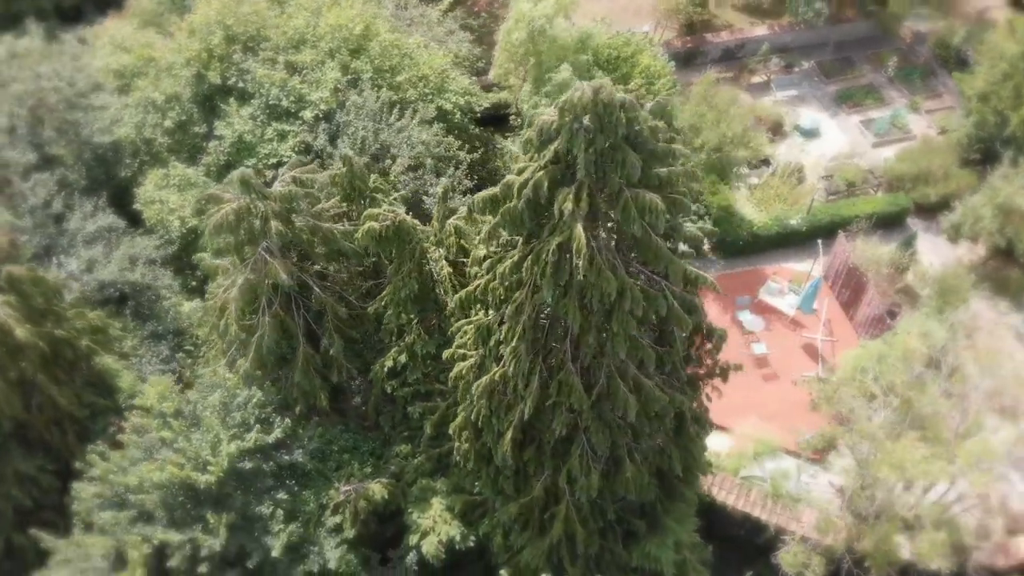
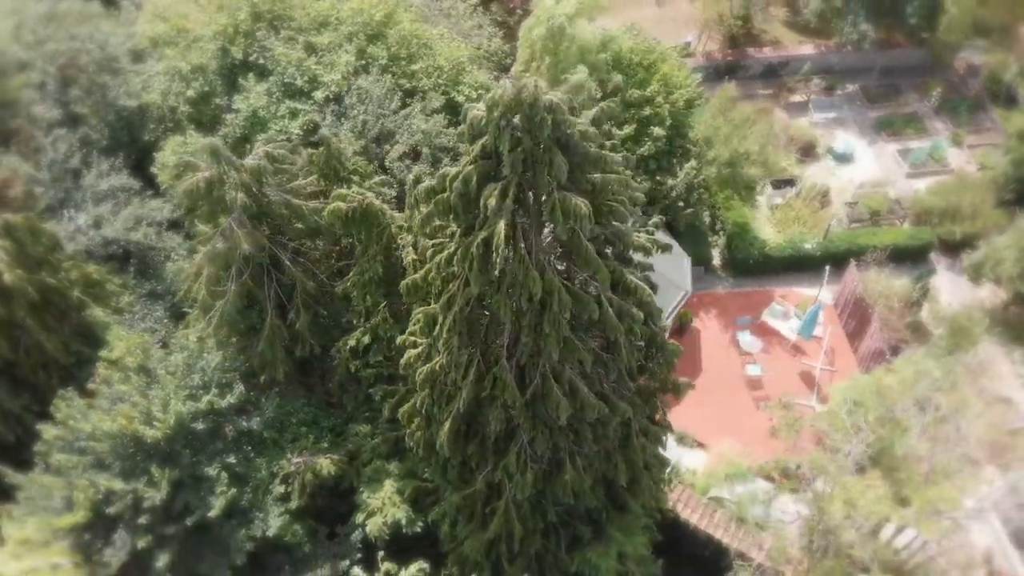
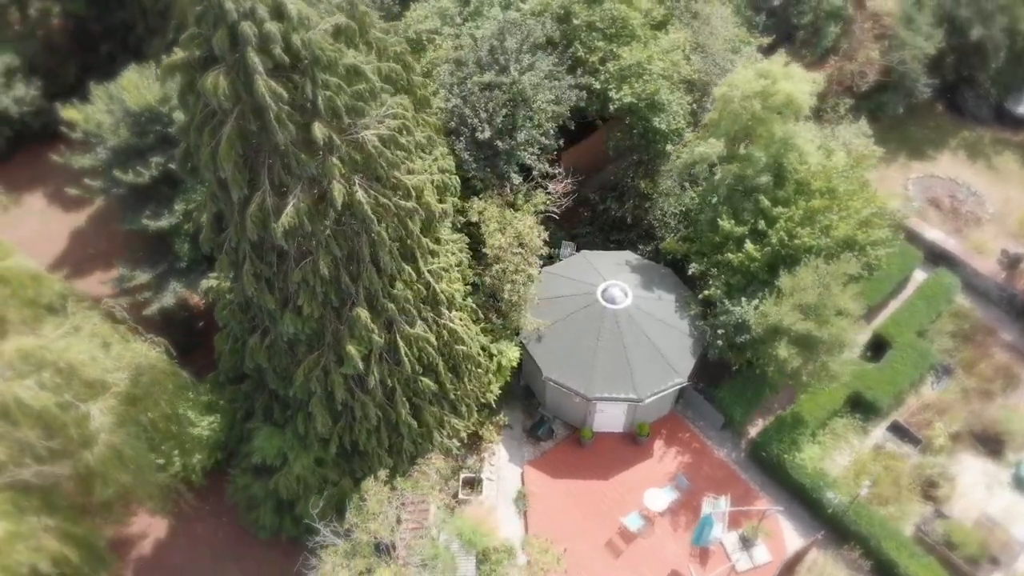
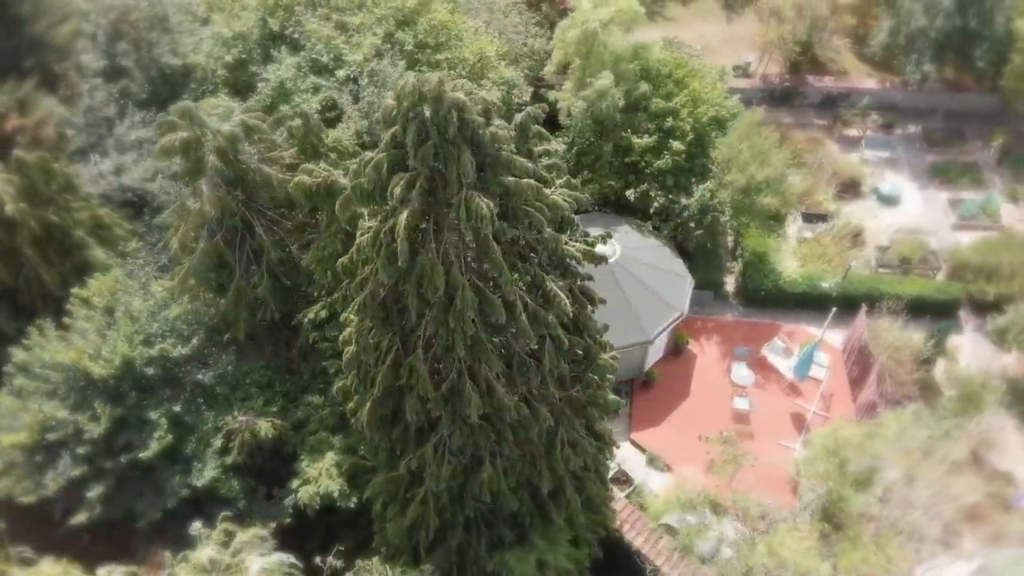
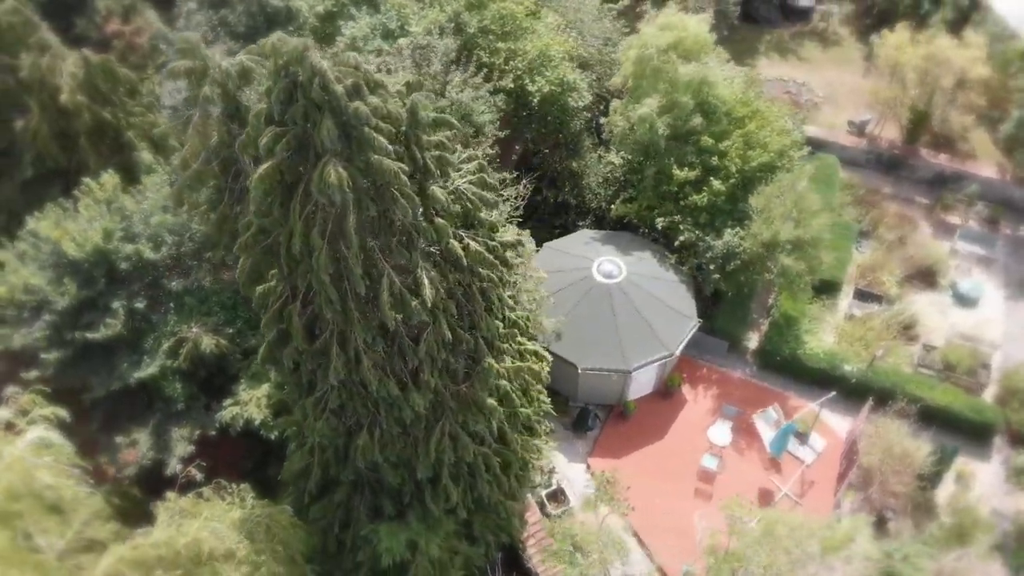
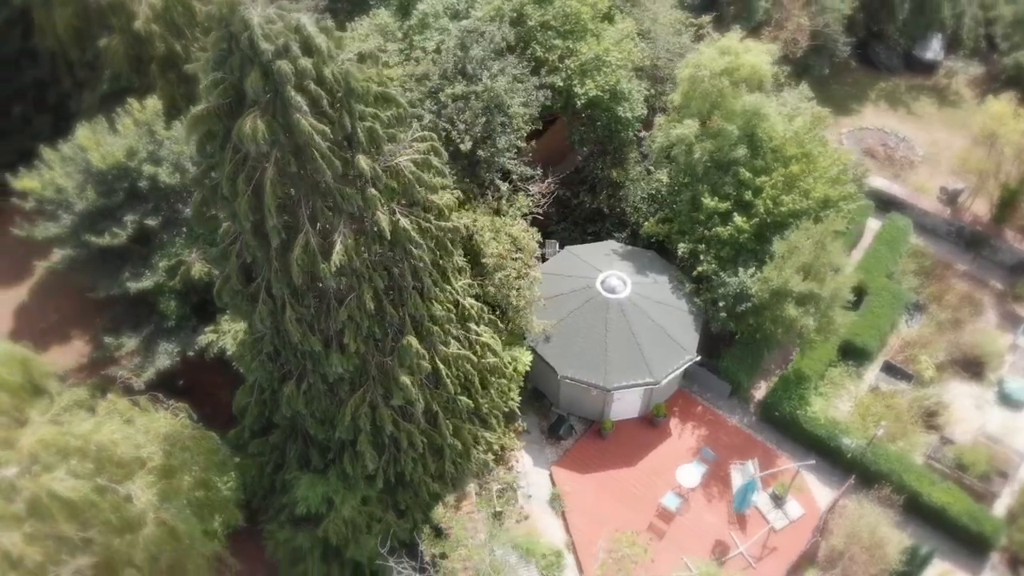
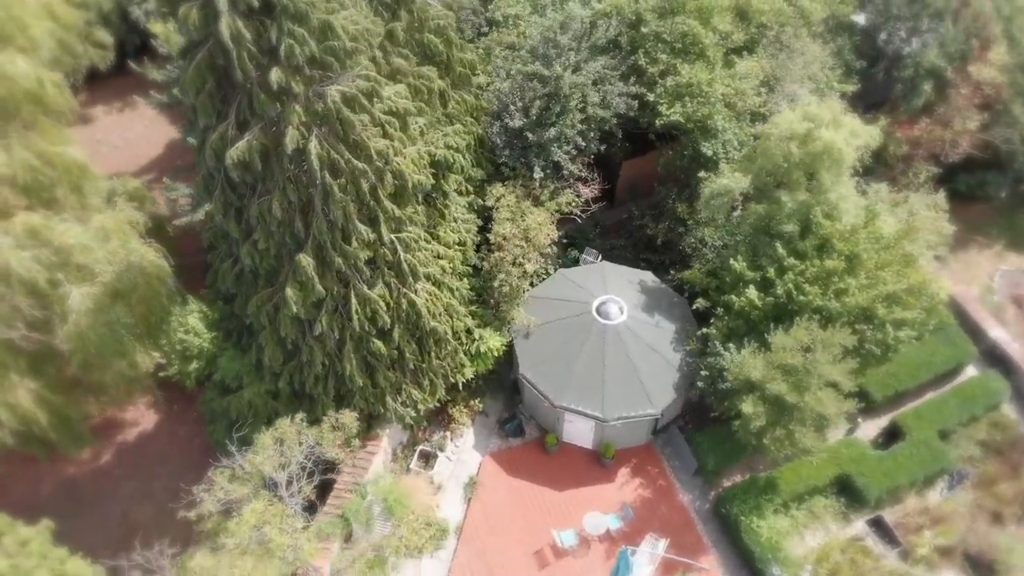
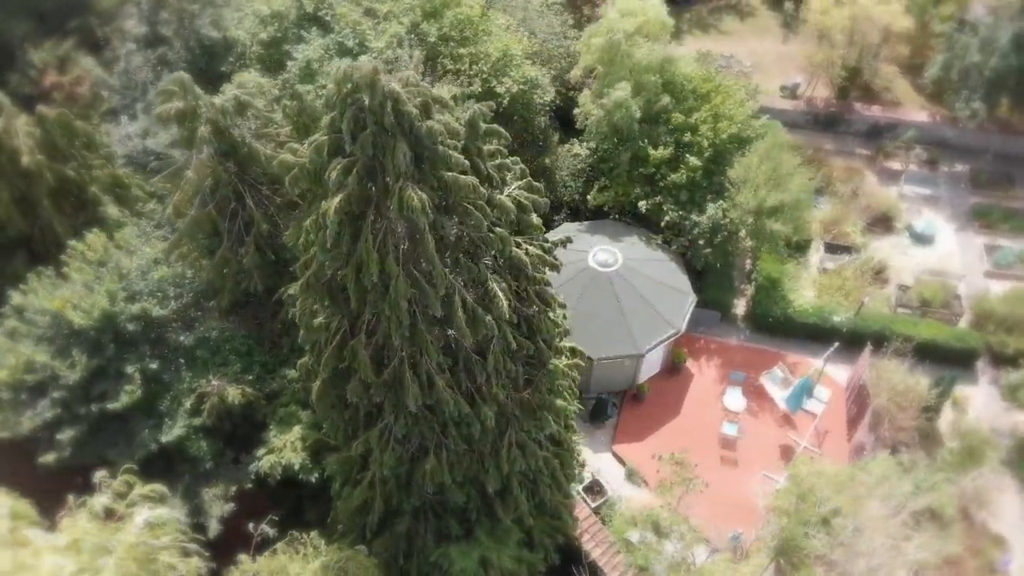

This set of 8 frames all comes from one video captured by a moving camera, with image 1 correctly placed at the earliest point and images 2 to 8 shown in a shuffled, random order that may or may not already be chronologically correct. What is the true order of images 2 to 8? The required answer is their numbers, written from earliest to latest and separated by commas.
2, 4, 8, 5, 6, 3, 7
